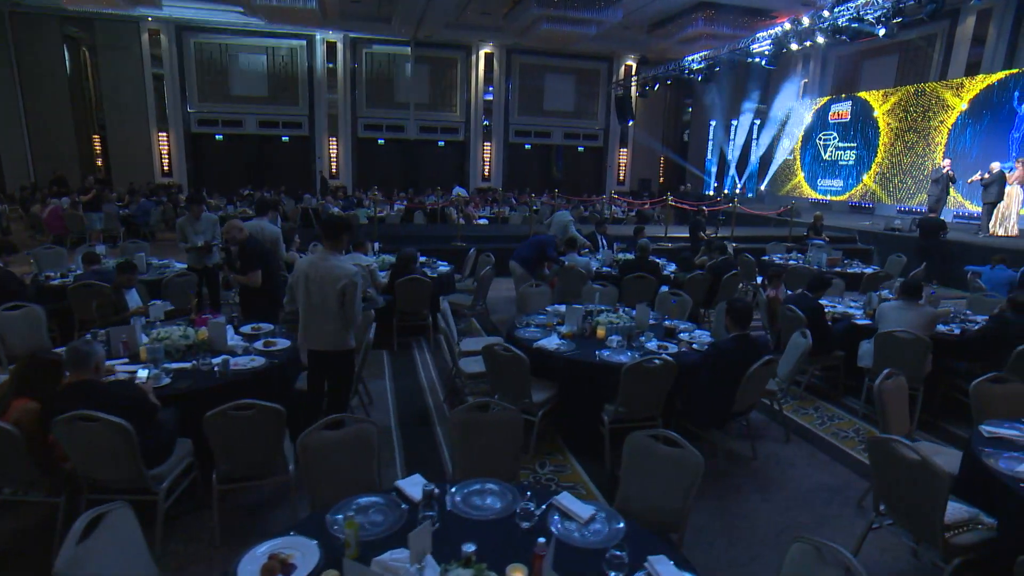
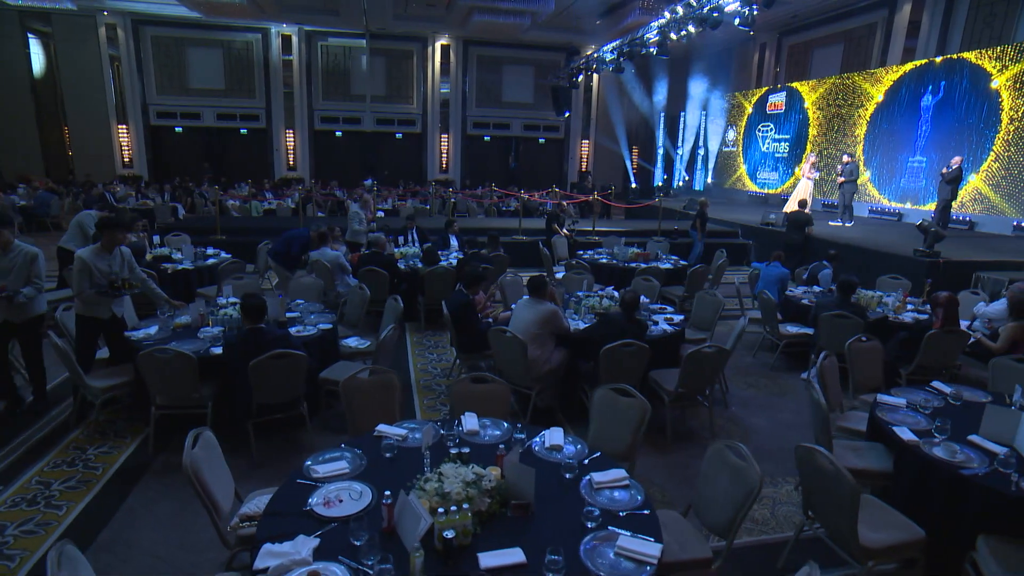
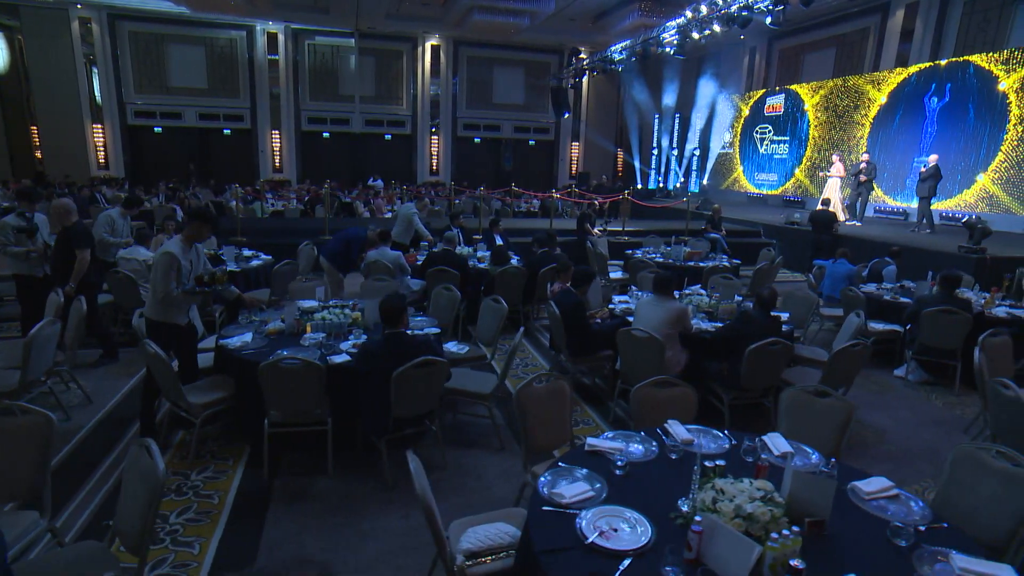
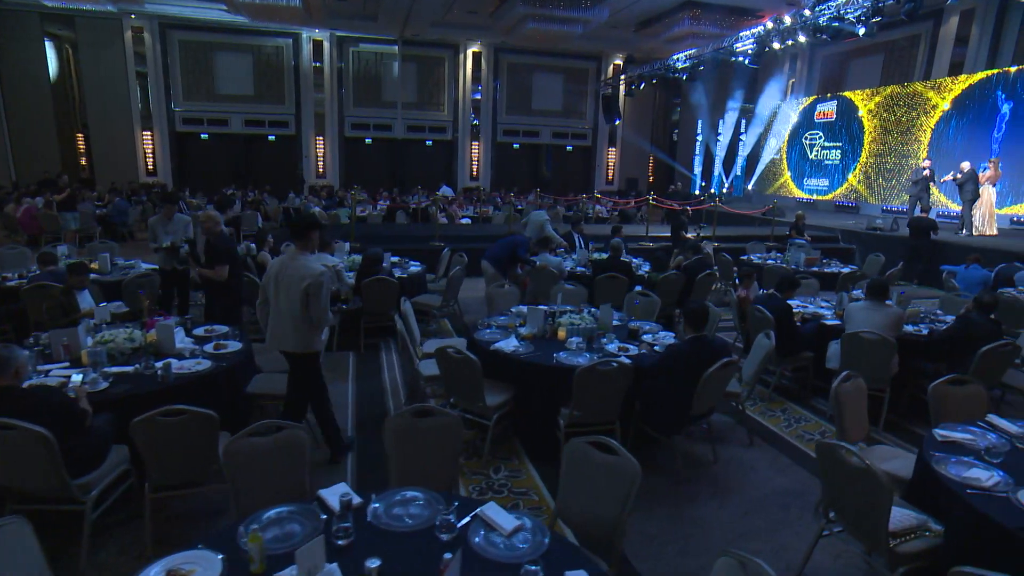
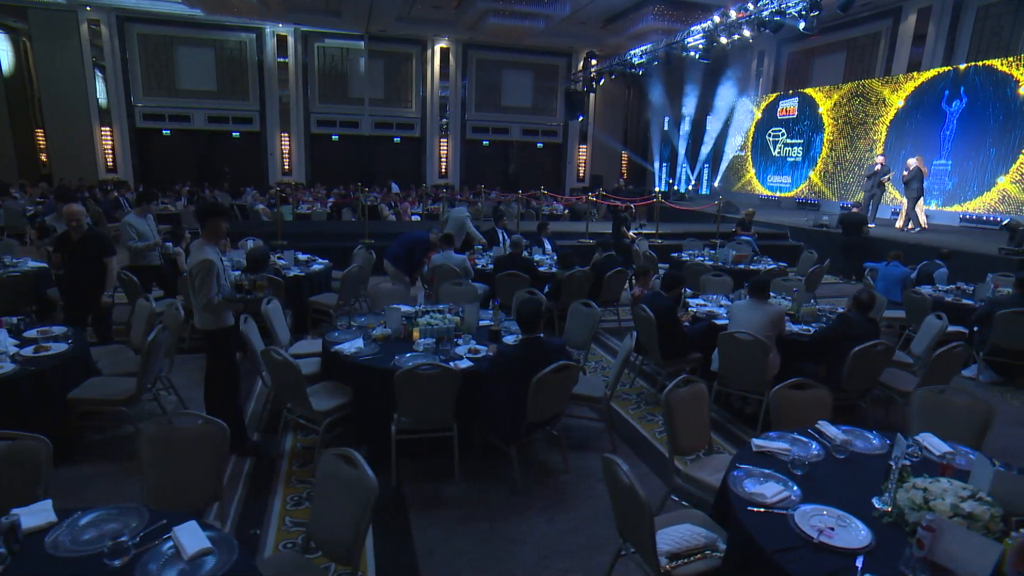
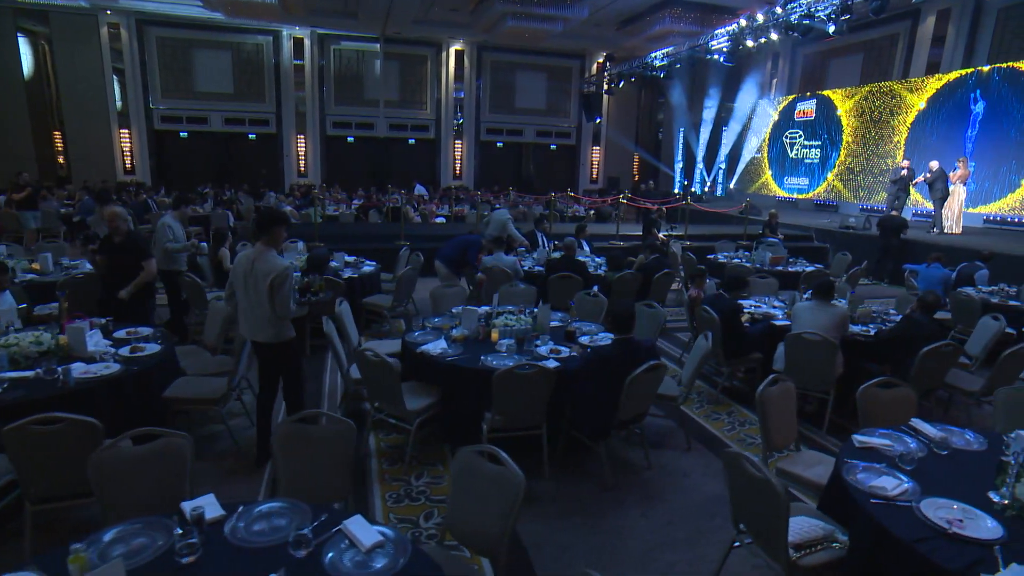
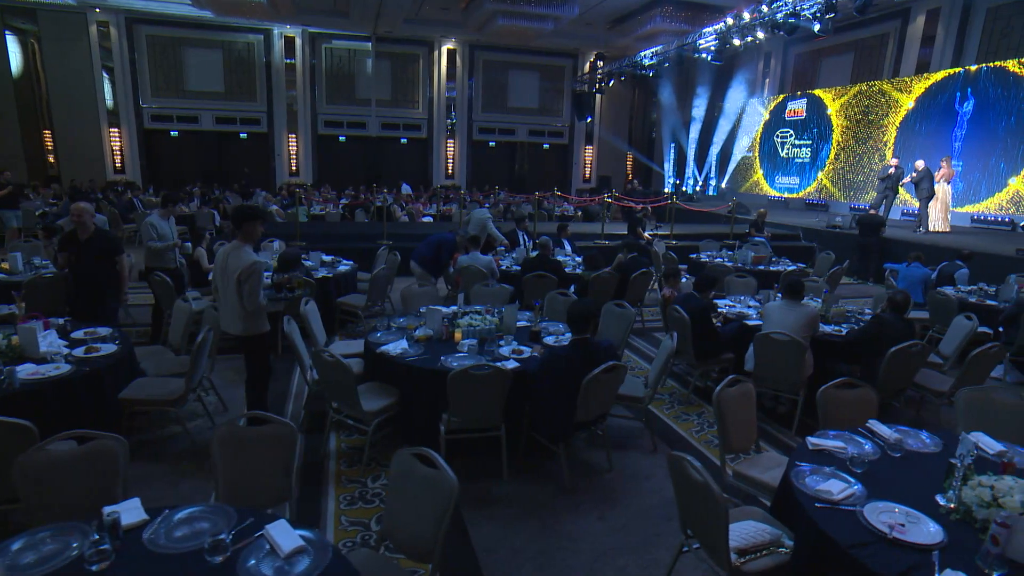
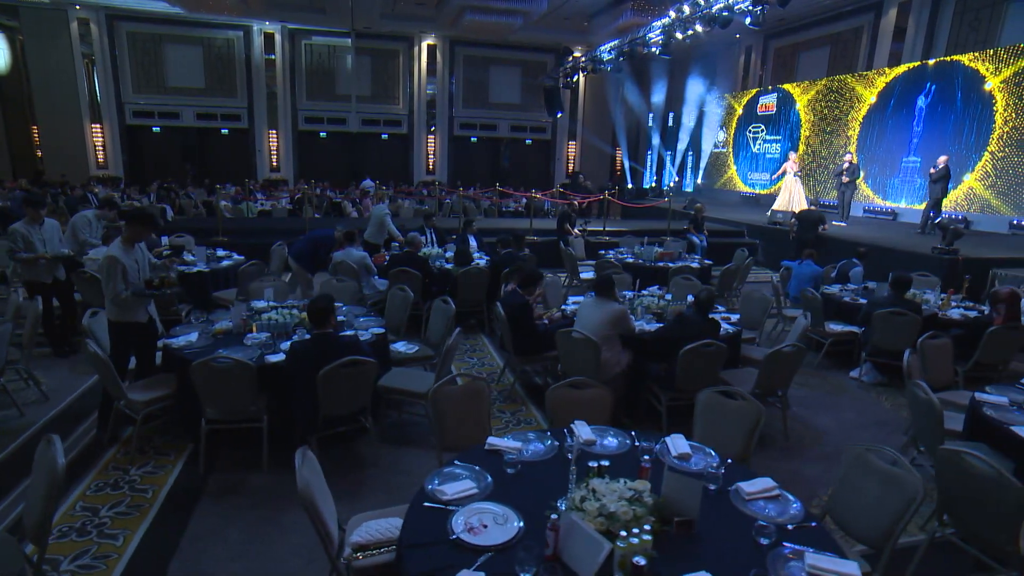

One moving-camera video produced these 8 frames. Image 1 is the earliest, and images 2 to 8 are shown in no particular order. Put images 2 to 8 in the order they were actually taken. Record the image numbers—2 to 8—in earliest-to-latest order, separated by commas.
4, 6, 7, 5, 3, 8, 2
